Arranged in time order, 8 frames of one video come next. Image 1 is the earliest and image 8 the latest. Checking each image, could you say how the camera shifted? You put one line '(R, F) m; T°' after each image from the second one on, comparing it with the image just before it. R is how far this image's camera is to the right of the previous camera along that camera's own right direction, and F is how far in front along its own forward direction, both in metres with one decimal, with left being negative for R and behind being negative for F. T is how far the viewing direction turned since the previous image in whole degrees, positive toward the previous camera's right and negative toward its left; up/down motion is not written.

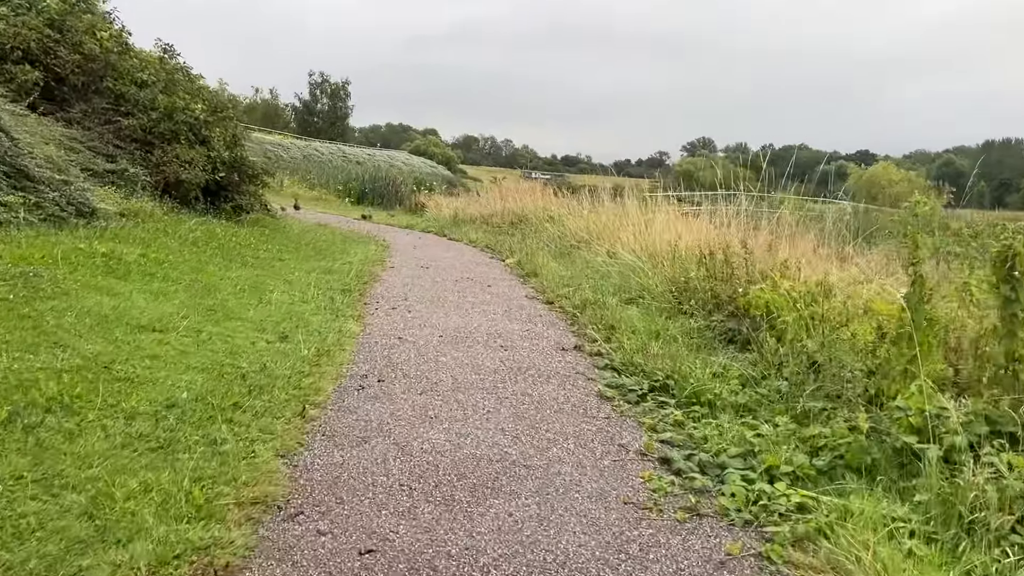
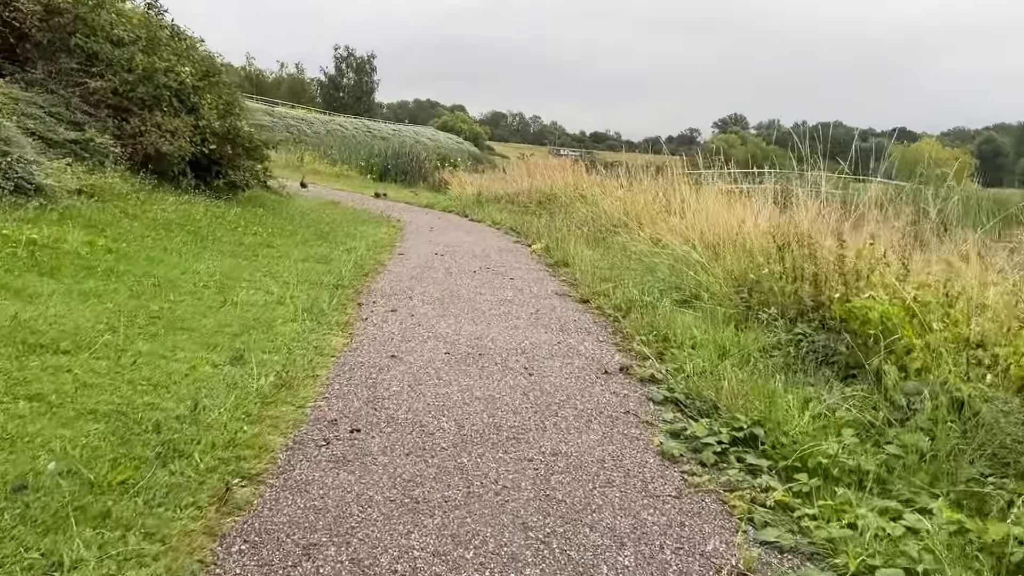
(0.0, +1.2) m; -2°
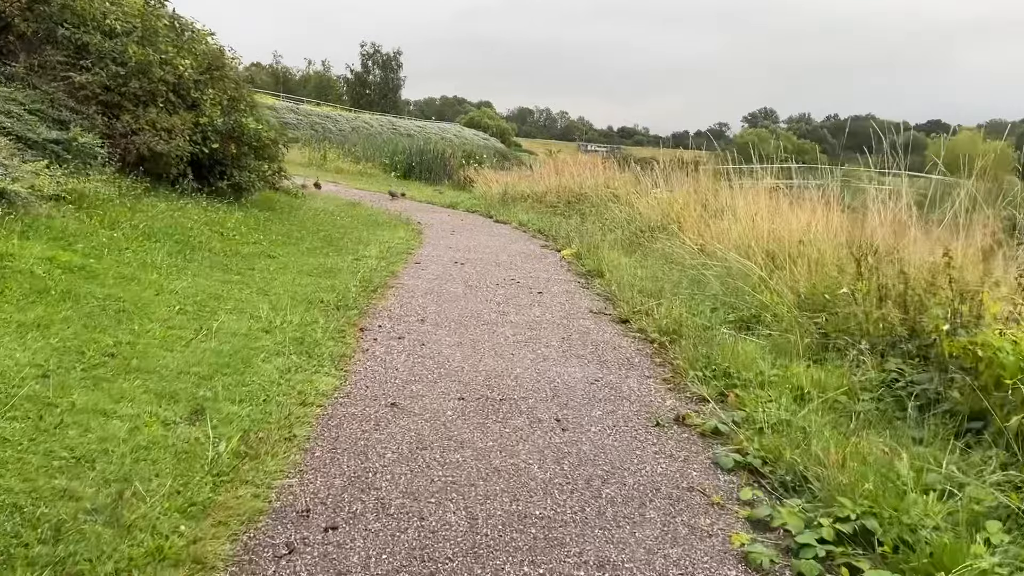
(0.0, +0.8) m; -2°
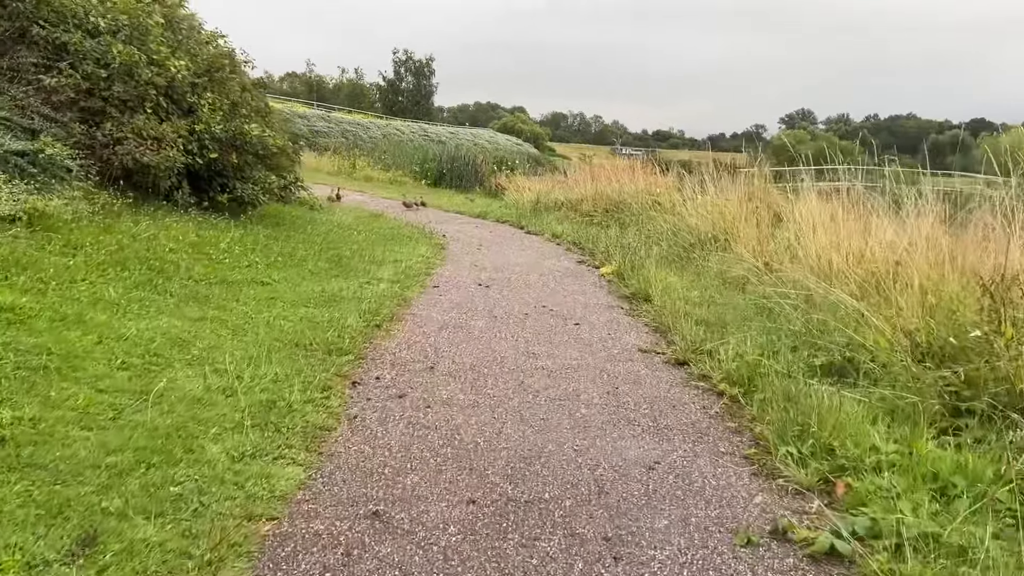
(0.0, +1.0) m; -2°
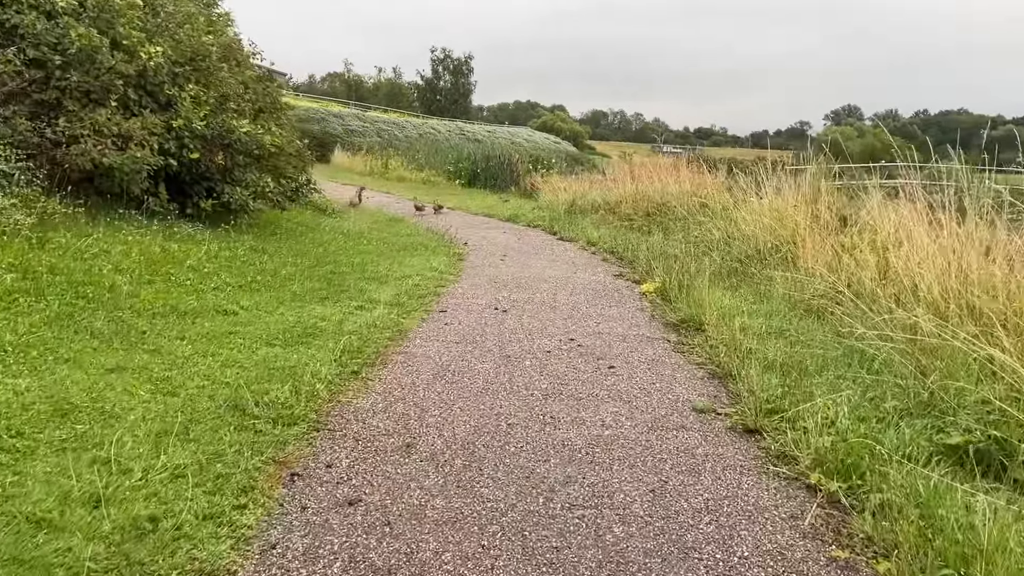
(+0.1, +1.1) m; -3°
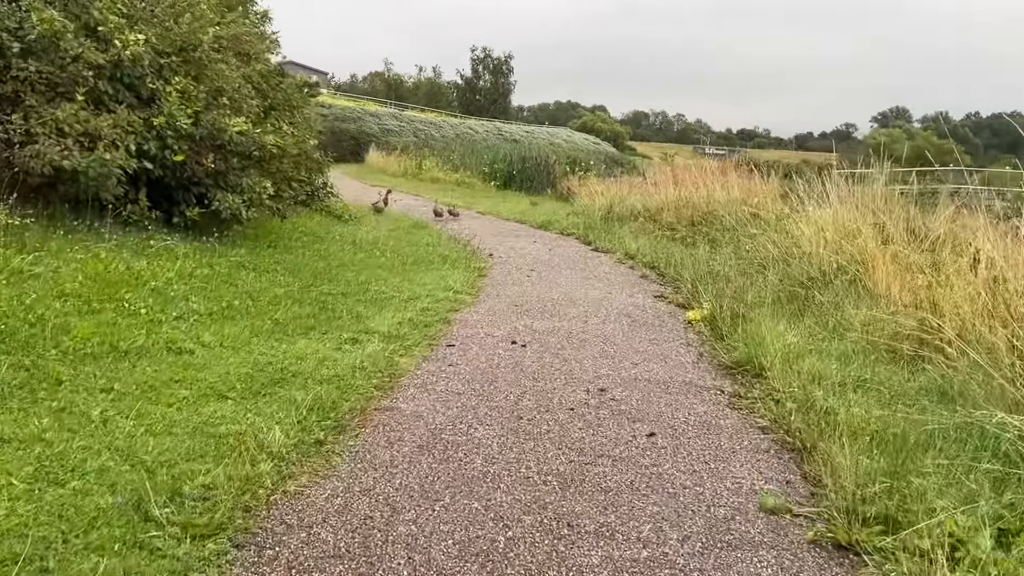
(+0.1, +0.9) m; -3°
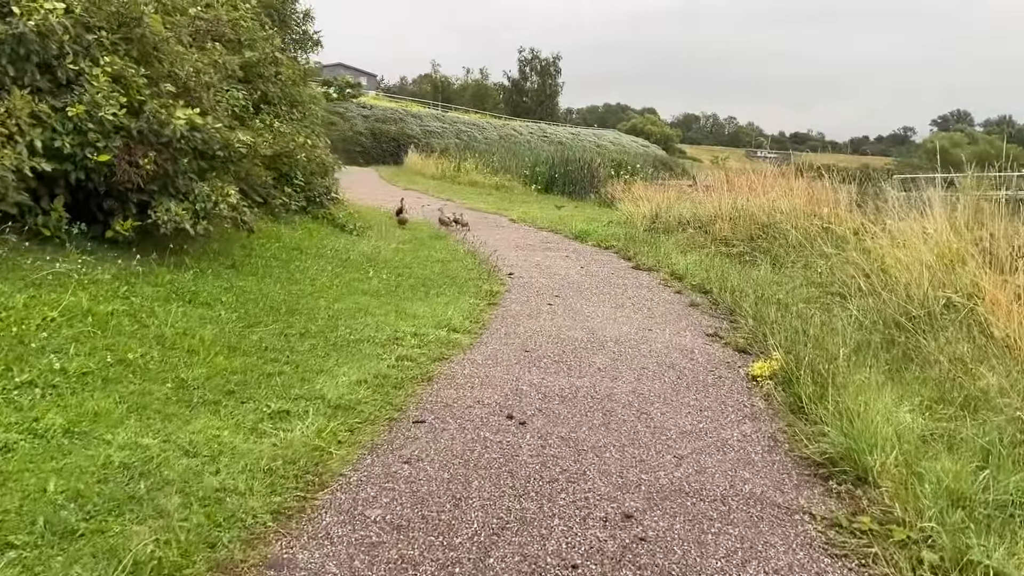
(+0.2, +1.3) m; -3°
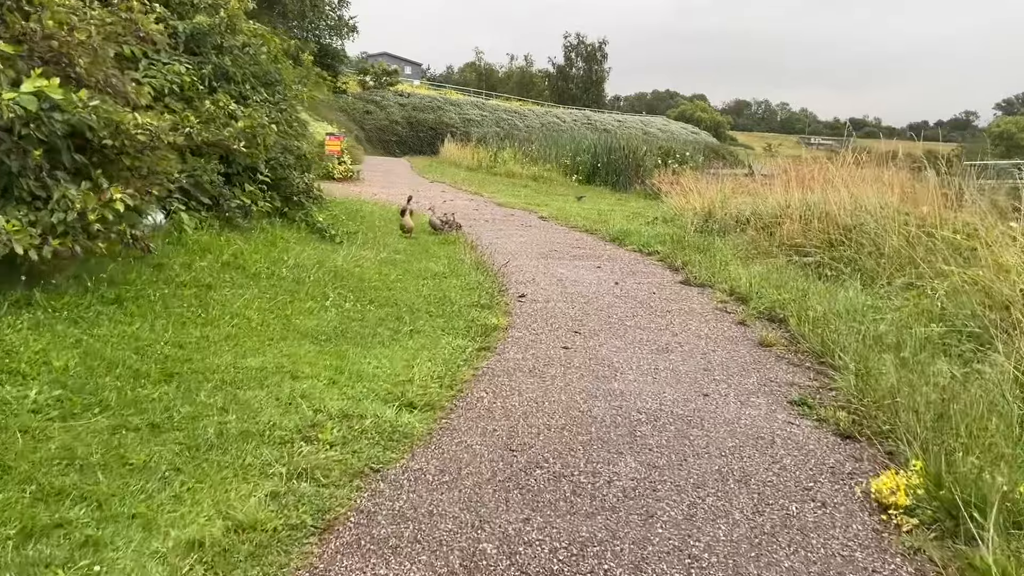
(+0.2, +1.6) m; -3°
